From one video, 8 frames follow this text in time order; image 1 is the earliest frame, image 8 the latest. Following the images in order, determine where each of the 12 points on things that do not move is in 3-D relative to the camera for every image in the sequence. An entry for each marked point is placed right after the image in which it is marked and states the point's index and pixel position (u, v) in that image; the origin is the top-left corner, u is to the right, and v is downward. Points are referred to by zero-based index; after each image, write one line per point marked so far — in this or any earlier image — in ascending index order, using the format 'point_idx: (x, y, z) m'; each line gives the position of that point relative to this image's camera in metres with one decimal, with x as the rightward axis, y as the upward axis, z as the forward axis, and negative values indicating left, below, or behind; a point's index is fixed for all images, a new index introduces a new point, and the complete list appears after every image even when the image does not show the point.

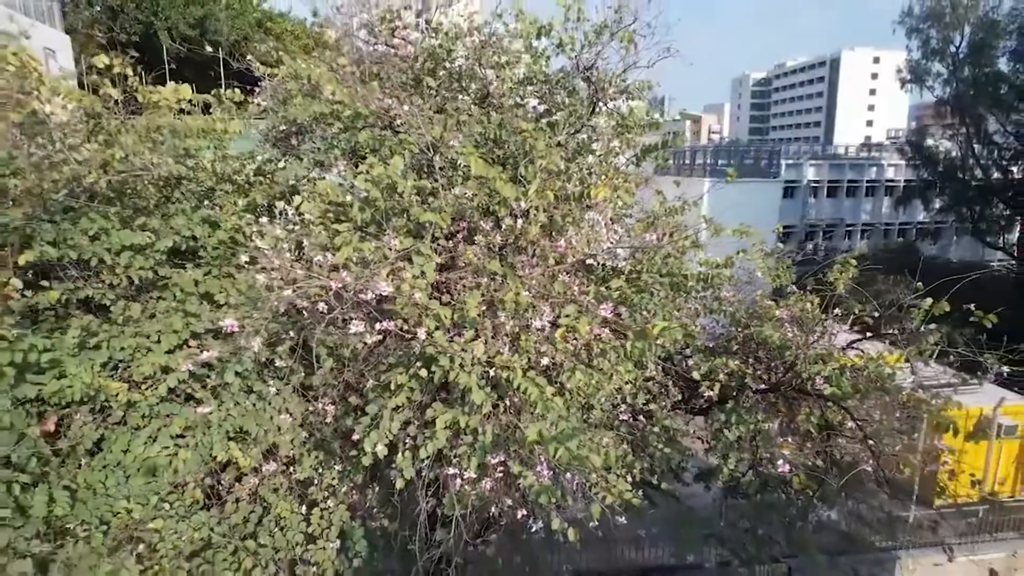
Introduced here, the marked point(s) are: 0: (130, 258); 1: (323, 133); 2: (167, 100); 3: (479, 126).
0: (-1.4, +0.1, +2.9) m
1: (-0.9, +0.8, +3.8) m
2: (-1.8, +1.0, +4.1) m
3: (-0.2, +0.8, +3.7) m
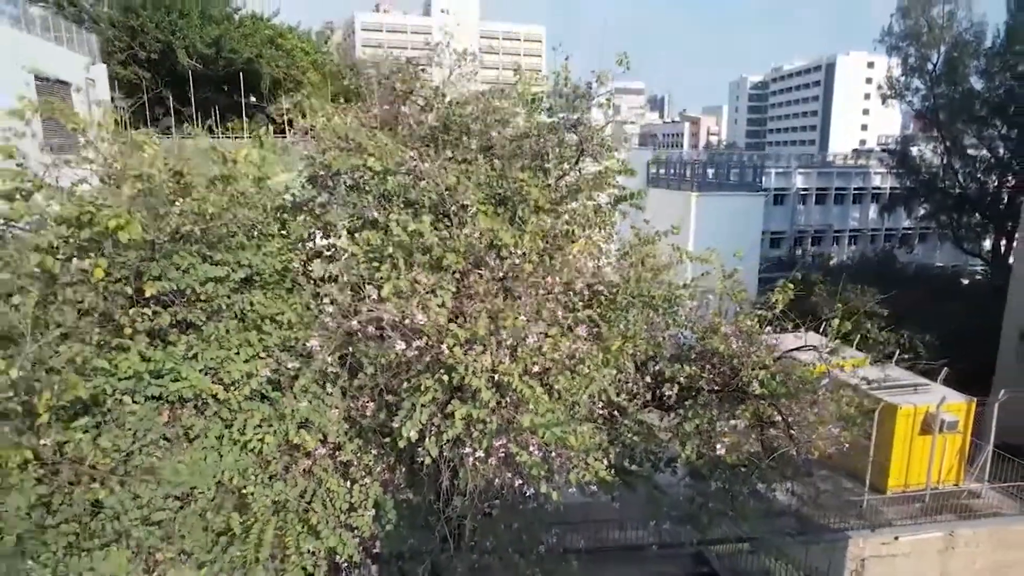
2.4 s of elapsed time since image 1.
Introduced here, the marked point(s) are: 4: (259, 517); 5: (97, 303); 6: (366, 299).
0: (-1.4, 0.0, +3.8) m
1: (-0.9, +0.6, +4.6) m
2: (-1.9, +0.9, +5.0) m
3: (-0.2, +0.6, +4.6) m
4: (-1.1, -1.0, +3.7) m
5: (-1.8, -0.1, +3.6) m
6: (-0.7, -0.1, +3.9) m
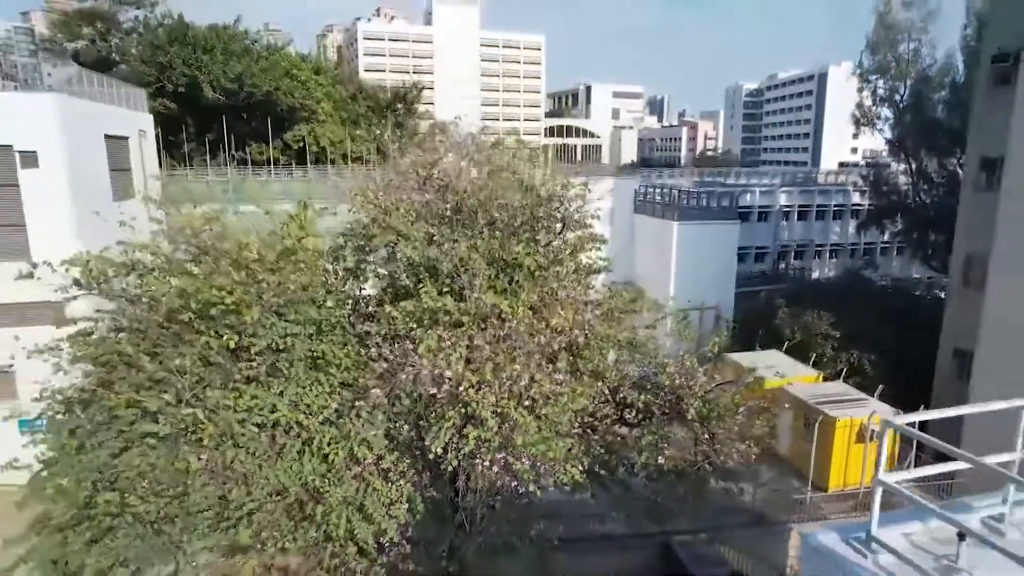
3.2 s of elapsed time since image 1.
0: (-1.4, -0.4, +5.3) m
1: (-0.9, +0.3, +6.1) m
2: (-1.9, +0.5, +6.5) m
3: (-0.2, +0.3, +6.1) m
4: (-1.1, -1.4, +5.1) m
5: (-1.8, -0.5, +5.1) m
6: (-0.7, -0.4, +5.4) m
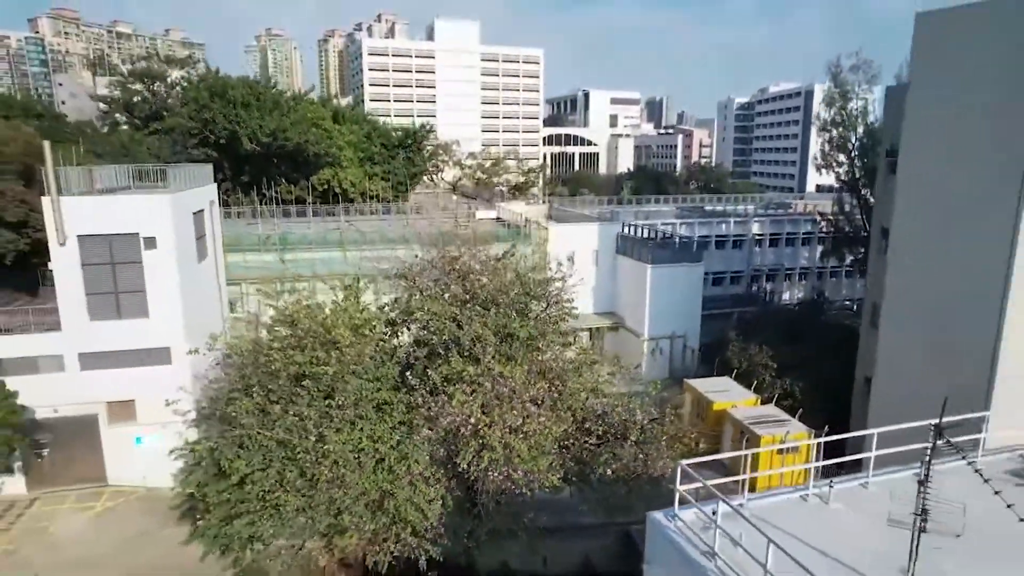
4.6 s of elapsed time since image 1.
0: (-1.4, -1.1, +8.0) m
1: (-0.9, -0.4, +8.9) m
2: (-1.9, -0.2, +9.2) m
3: (-0.2, -0.4, +8.8) m
4: (-1.1, -2.1, +7.9) m
5: (-1.8, -1.2, +7.9) m
6: (-0.7, -1.1, +8.1) m
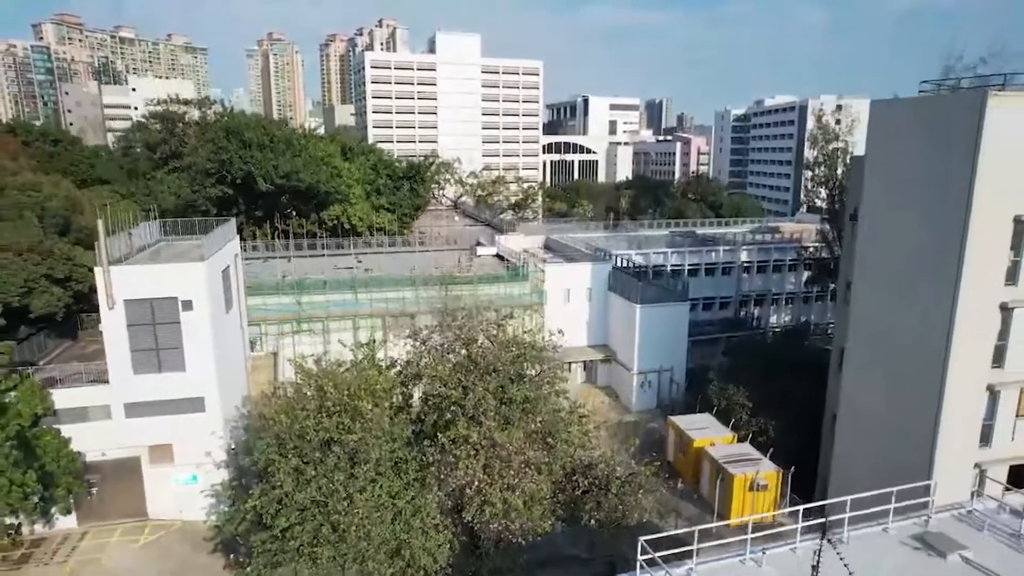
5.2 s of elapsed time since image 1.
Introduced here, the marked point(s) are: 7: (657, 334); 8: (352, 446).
0: (-1.5, -2.0, +9.4) m
1: (-1.0, -1.3, +10.2) m
2: (-1.9, -1.1, +10.6) m
3: (-0.2, -1.3, +10.2) m
4: (-1.2, -3.0, +9.2) m
5: (-1.9, -2.1, +9.2) m
6: (-0.7, -2.0, +9.5) m
7: (+3.5, -1.1, +19.4) m
8: (-1.8, -1.8, +9.3) m
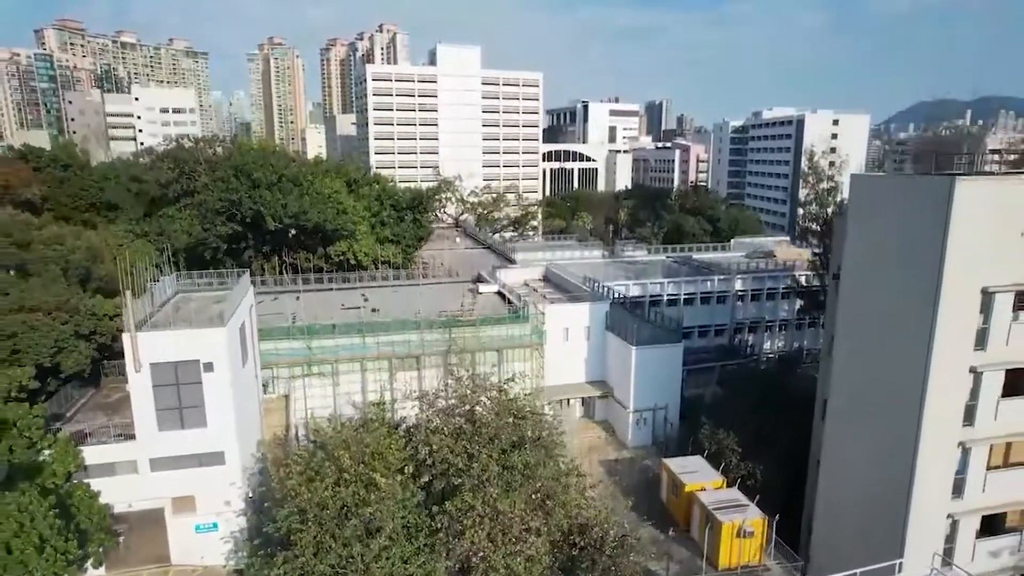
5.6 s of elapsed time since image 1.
0: (-1.4, -3.0, +10.2) m
1: (-0.9, -2.3, +11.1) m
2: (-1.9, -2.1, +11.4) m
3: (-0.2, -2.3, +11.0) m
4: (-1.1, -4.0, +10.1) m
5: (-1.9, -3.1, +10.1) m
6: (-0.7, -3.1, +10.3) m
7: (+3.5, -2.1, +20.3) m
8: (-1.8, -2.8, +10.1) m
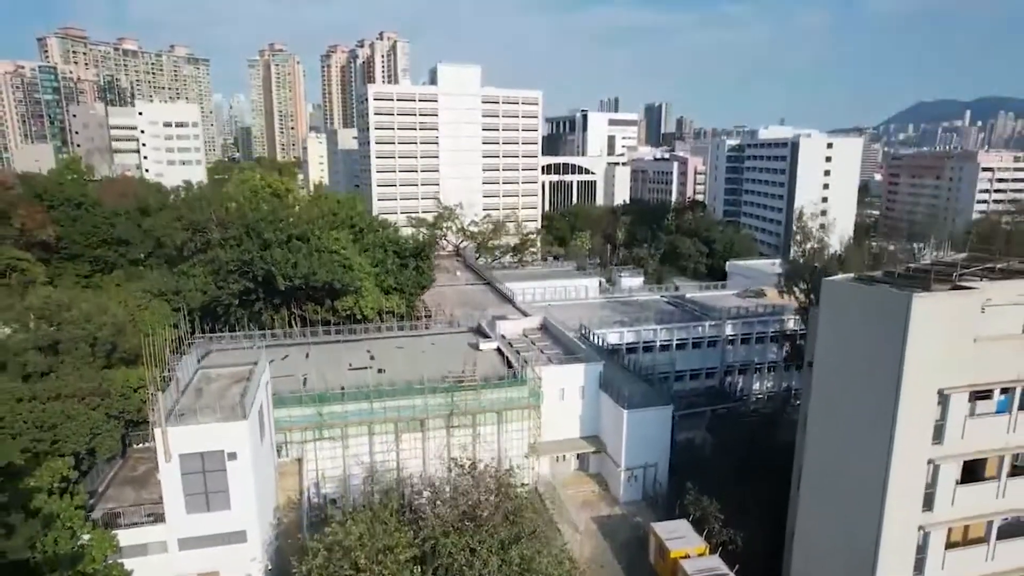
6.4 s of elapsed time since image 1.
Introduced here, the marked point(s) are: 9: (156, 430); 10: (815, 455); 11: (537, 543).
0: (-1.5, -4.7, +11.4) m
1: (-1.0, -4.1, +12.3) m
2: (-1.9, -3.8, +12.6) m
3: (-0.3, -4.1, +12.2) m
4: (-1.2, -5.7, +11.3) m
5: (-1.9, -4.8, +11.3) m
6: (-0.8, -4.8, +11.6) m
7: (+3.5, -3.9, +21.5) m
8: (-1.9, -4.5, +11.4) m
9: (-6.0, -2.5, +13.8) m
10: (+6.2, -3.4, +16.4) m
11: (+0.4, -4.0, +12.7) m
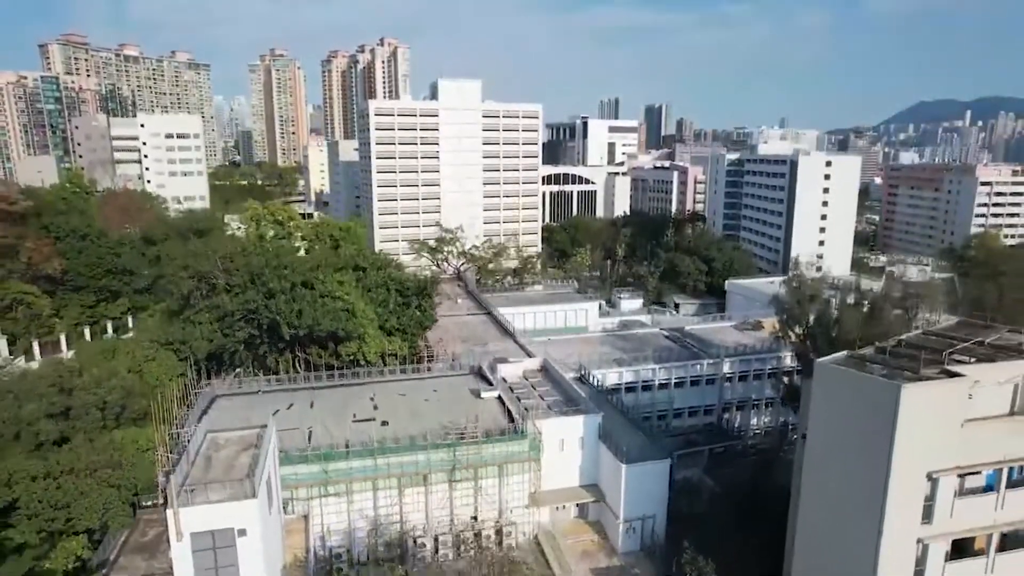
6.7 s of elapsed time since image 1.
0: (-1.5, -6.2, +11.9) m
1: (-0.9, -5.6, +12.7) m
2: (-1.9, -5.3, +13.1) m
3: (-0.2, -5.6, +12.7) m
4: (-1.2, -7.3, +11.7) m
5: (-1.9, -6.3, +11.7) m
6: (-0.7, -6.3, +12.0) m
7: (+3.5, -5.4, +21.9) m
8: (-1.8, -6.1, +11.8) m
9: (-6.0, -4.0, +14.2) m
10: (+6.2, -4.9, +16.8) m
11: (+0.4, -5.5, +13.2) m
